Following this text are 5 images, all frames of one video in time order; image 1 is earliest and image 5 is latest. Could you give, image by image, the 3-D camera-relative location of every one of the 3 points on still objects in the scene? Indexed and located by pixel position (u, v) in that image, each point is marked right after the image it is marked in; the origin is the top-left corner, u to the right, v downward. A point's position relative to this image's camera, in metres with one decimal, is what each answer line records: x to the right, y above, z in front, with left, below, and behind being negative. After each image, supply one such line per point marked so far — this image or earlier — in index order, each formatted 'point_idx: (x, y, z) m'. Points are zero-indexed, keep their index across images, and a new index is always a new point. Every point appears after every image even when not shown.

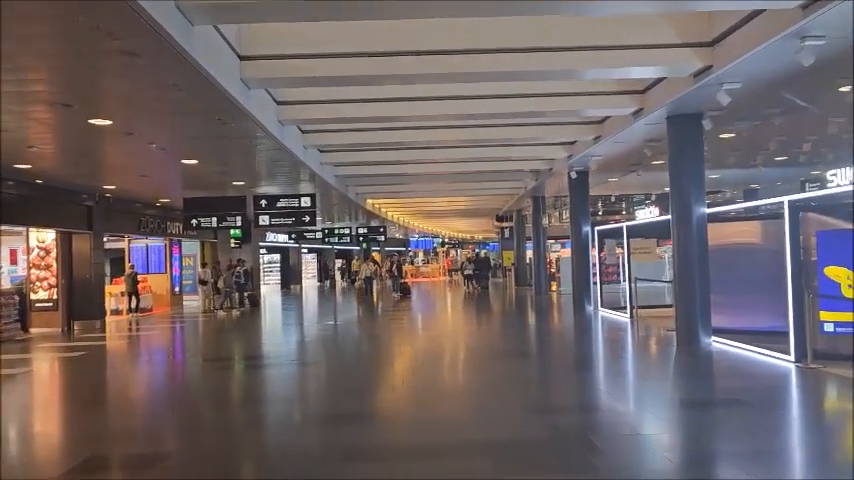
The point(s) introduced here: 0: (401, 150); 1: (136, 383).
0: (-0.5, +1.8, +14.4) m
1: (-4.7, -2.4, +11.7) m
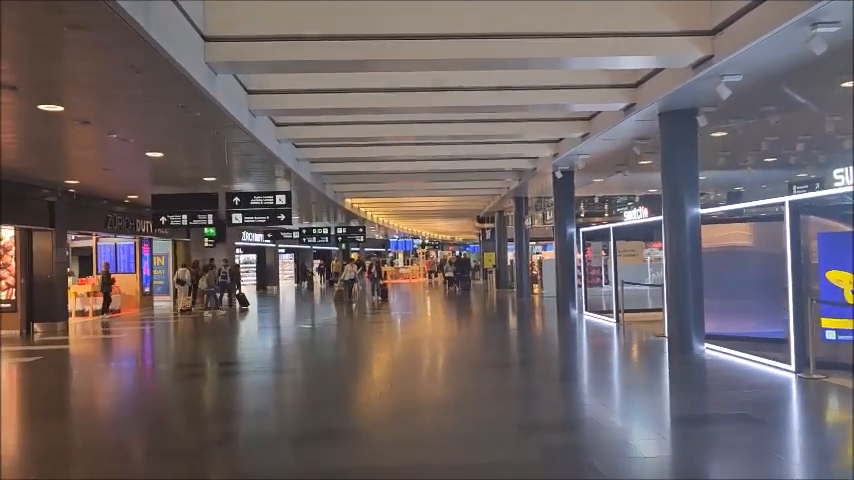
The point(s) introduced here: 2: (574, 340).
0: (-0.9, +1.8, +13.9) m
1: (-5.0, -2.3, +11.0) m
2: (+2.8, -2.0, +13.8) m
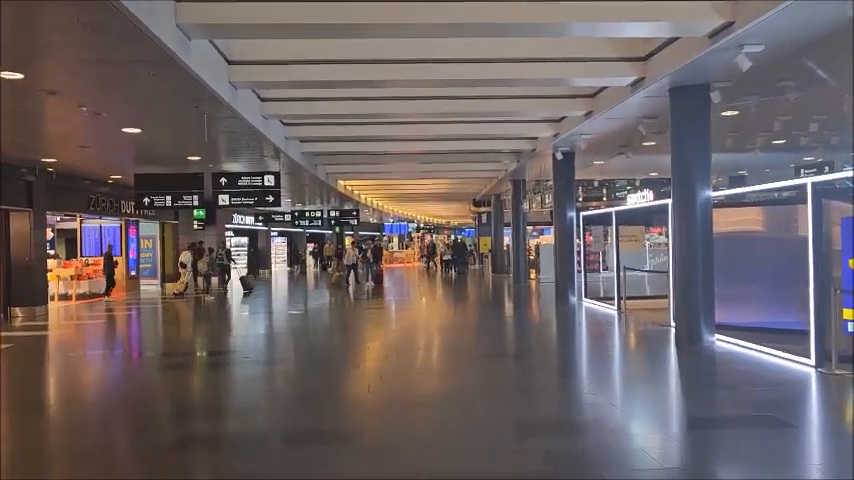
0: (-1.0, +2.1, +13.3) m
1: (-5.1, -2.0, +10.5) m
2: (+2.7, -1.7, +13.3) m
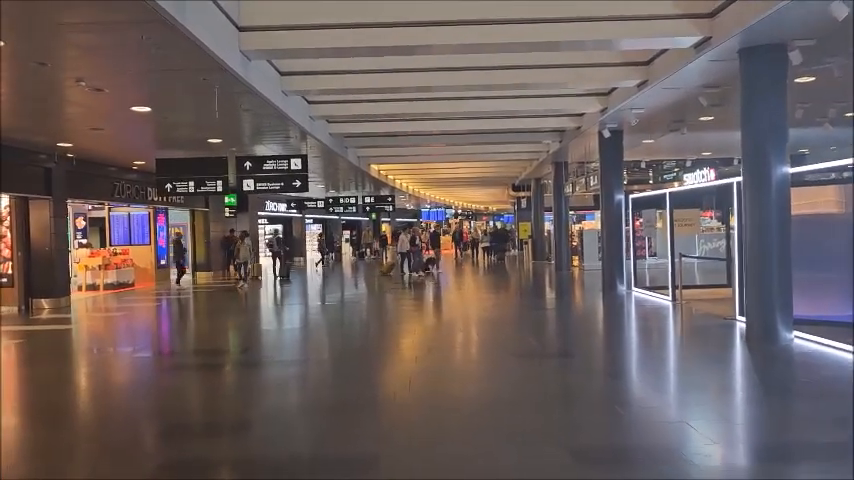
0: (-0.4, +2.4, +12.4) m
1: (-4.6, -1.9, +9.9) m
2: (+3.4, -1.4, +12.3) m
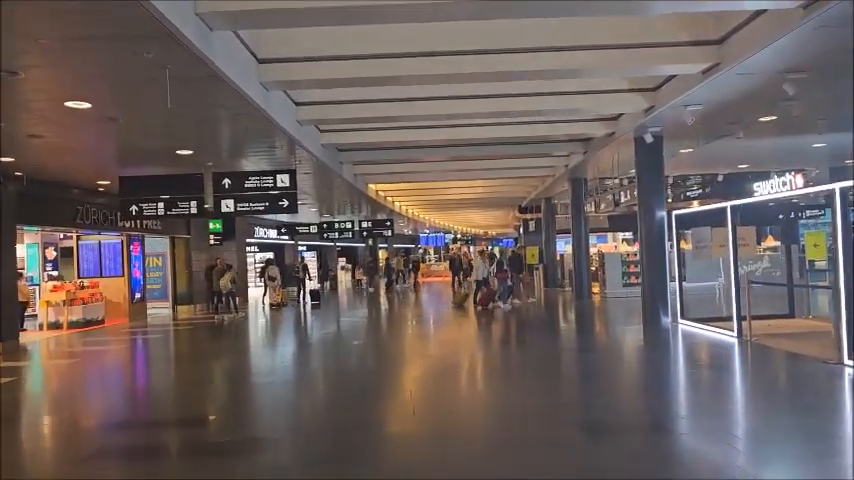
0: (-0.2, +2.0, +10.6) m
1: (-4.4, -2.2, +7.9) m
2: (+3.6, -1.8, +10.4) m
